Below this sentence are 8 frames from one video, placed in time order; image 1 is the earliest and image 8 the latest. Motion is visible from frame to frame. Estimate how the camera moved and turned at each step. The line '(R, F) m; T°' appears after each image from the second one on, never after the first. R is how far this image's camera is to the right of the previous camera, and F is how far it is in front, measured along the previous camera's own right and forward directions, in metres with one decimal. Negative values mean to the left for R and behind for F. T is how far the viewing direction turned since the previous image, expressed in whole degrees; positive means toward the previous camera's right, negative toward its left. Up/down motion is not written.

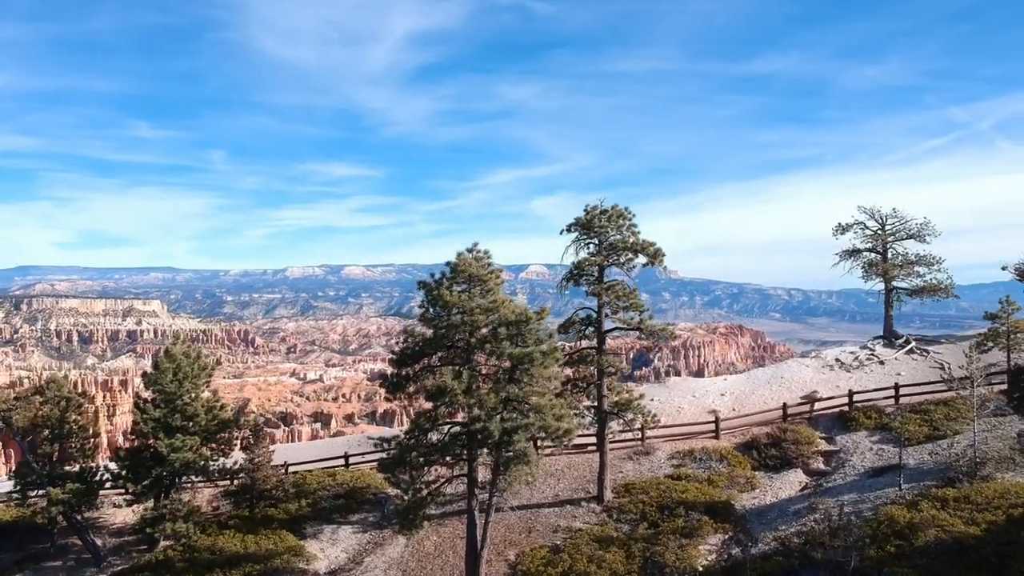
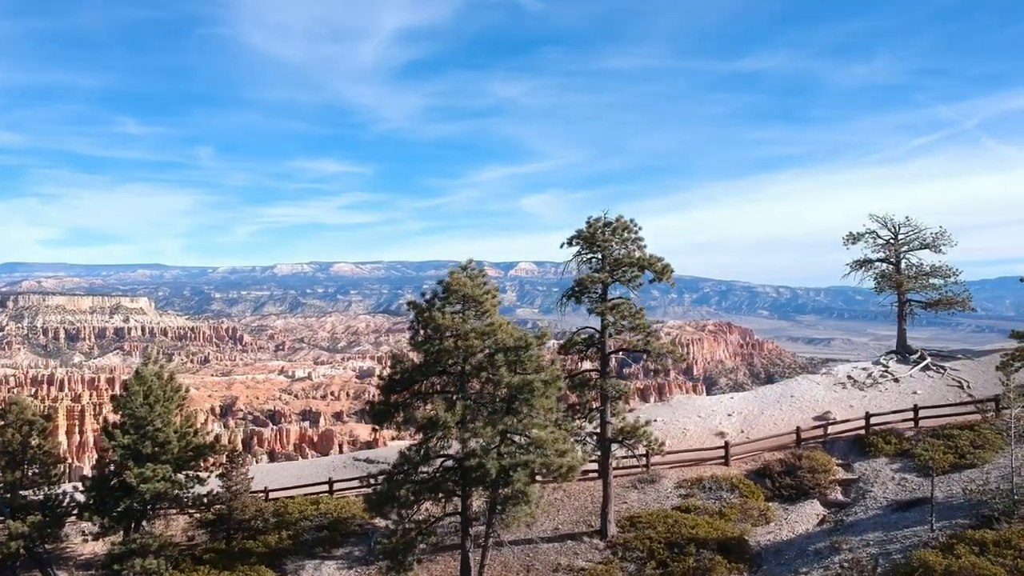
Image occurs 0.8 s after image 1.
(-0.1, +0.6) m; +1°
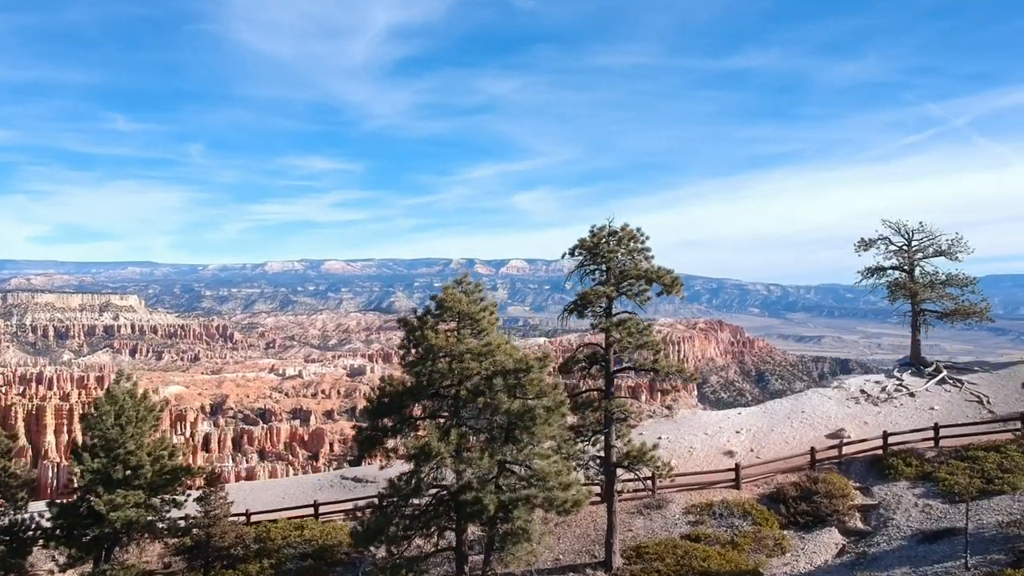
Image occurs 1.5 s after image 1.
(-0.1, +0.5) m; +1°
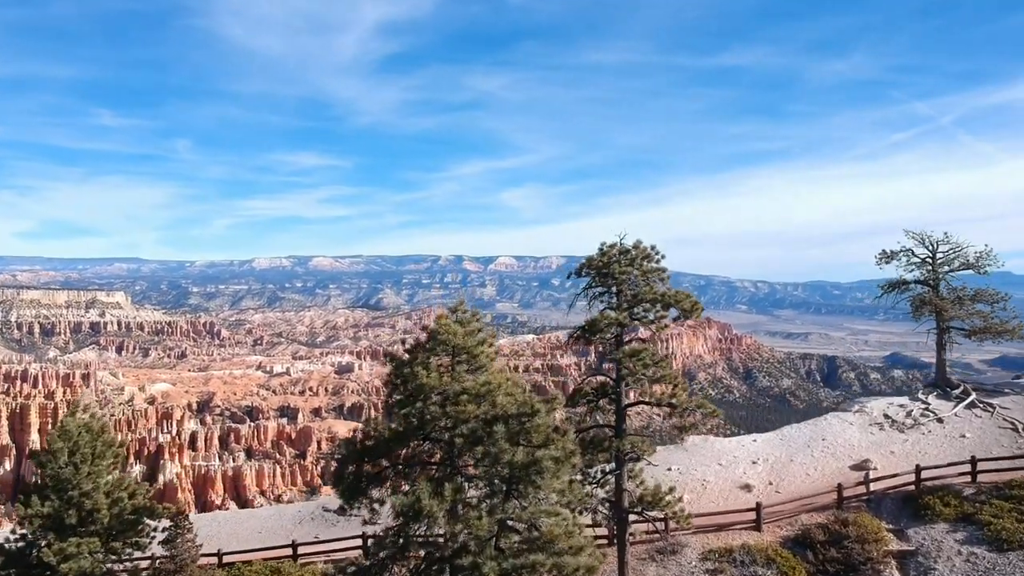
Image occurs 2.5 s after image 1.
(-0.1, +0.8) m; +1°
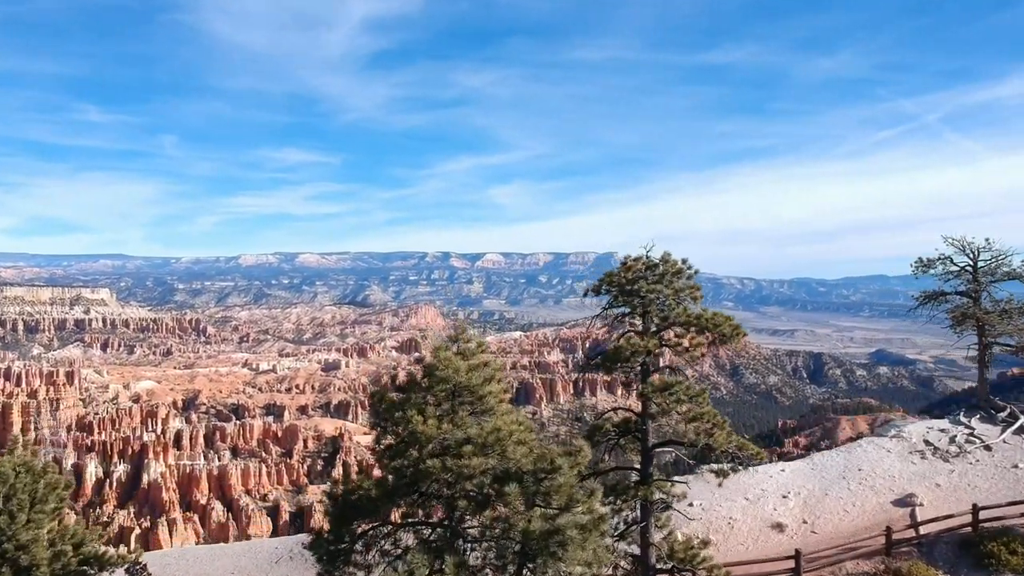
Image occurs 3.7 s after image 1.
(-0.2, +0.9) m; +1°
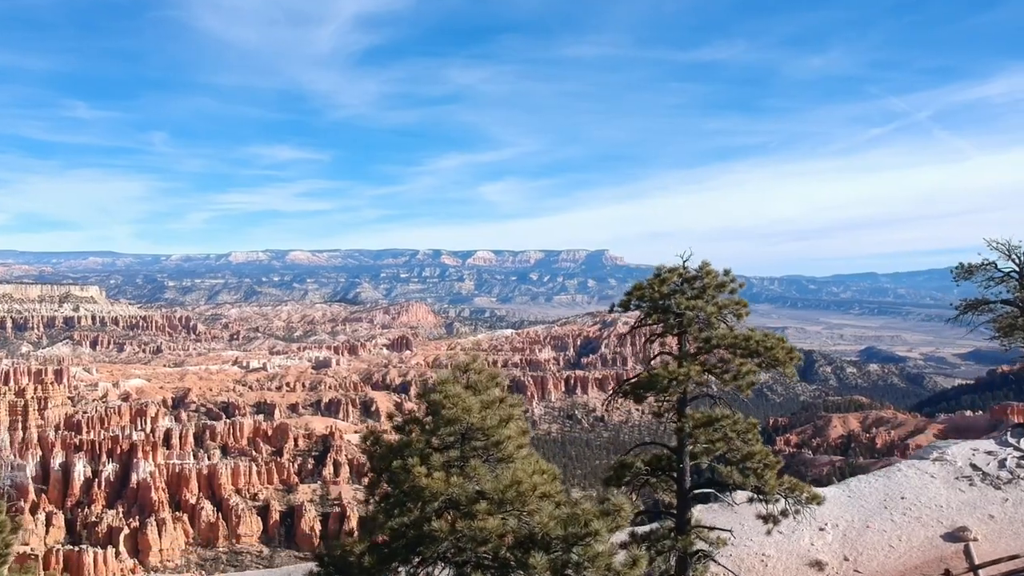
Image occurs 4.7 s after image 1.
(-0.2, +0.8) m; +1°
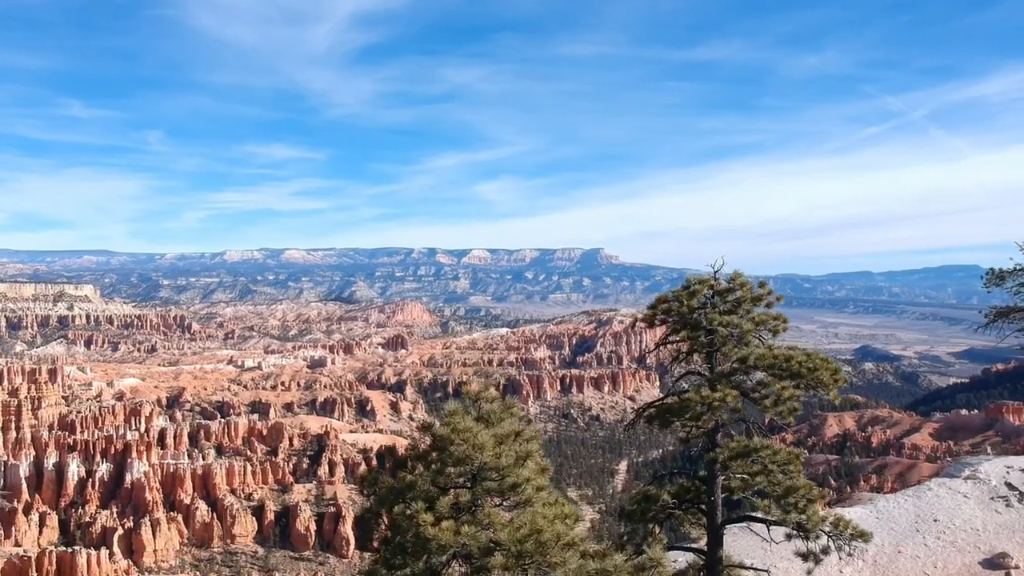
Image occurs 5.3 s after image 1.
(-0.1, +0.5) m; 0°
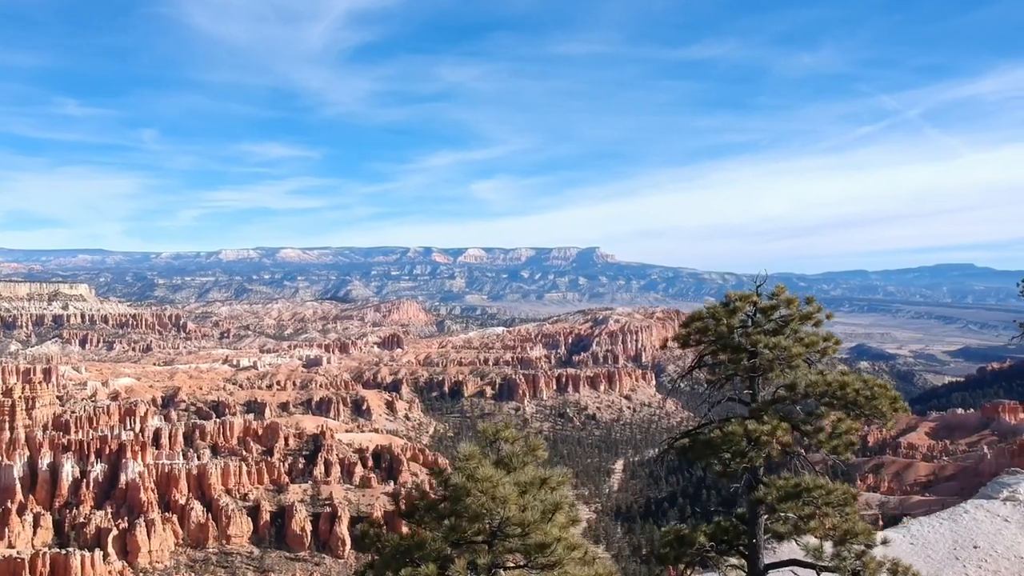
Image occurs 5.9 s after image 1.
(-0.1, +0.5) m; 0°
